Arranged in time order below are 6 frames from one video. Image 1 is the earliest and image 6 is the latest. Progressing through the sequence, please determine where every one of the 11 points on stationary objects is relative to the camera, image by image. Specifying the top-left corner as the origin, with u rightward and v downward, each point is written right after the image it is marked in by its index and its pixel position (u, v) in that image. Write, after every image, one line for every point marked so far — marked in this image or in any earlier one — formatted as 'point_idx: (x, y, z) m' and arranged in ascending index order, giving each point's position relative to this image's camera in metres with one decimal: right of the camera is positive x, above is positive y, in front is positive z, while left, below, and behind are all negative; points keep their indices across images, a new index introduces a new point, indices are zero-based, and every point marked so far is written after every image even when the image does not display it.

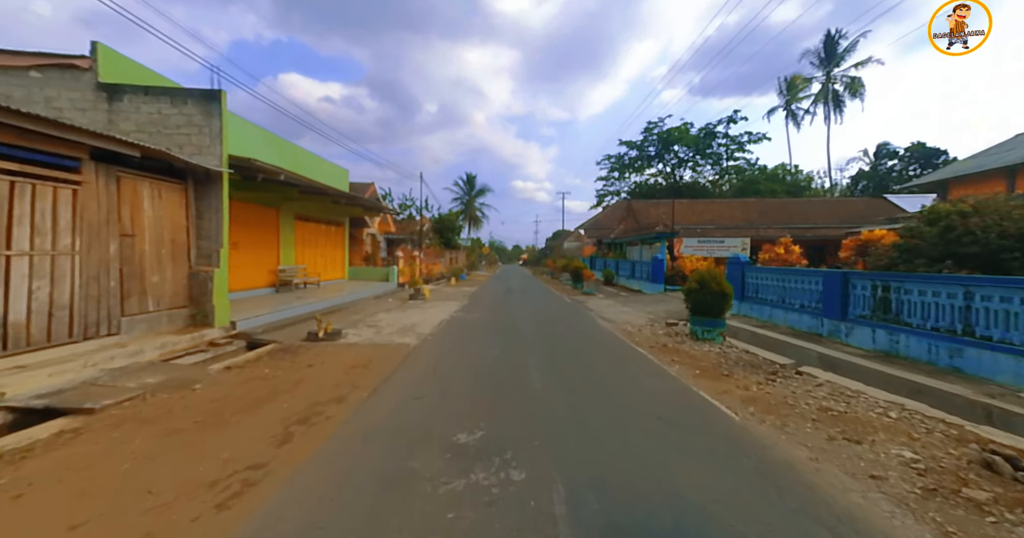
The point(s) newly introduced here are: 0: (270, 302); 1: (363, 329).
0: (-7.0, -1.0, +11.3) m
1: (-3.9, -1.6, +10.1) m
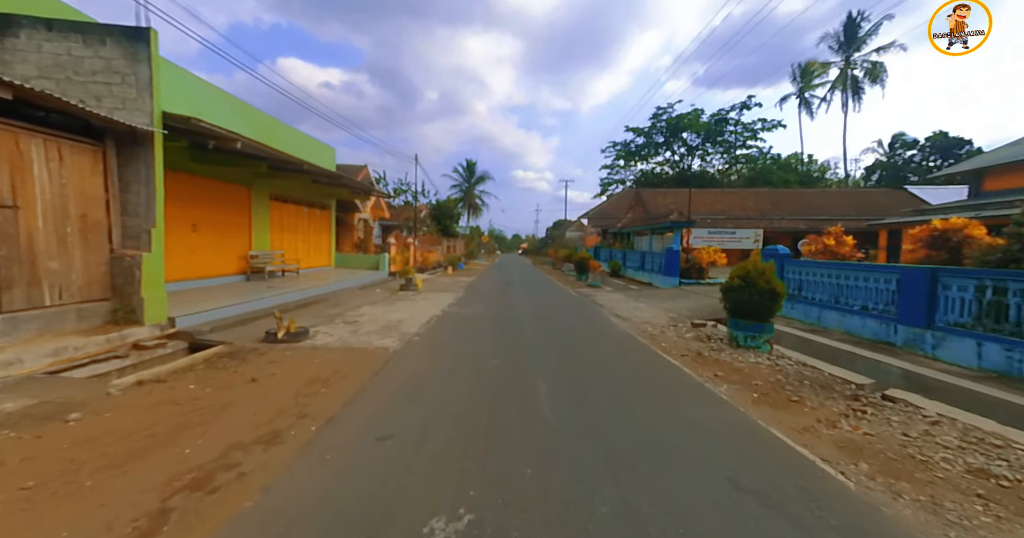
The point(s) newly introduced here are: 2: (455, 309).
0: (-7.0, -0.6, +9.8) m
1: (-3.8, -1.3, +8.6) m
2: (-1.7, -1.3, +12.0) m
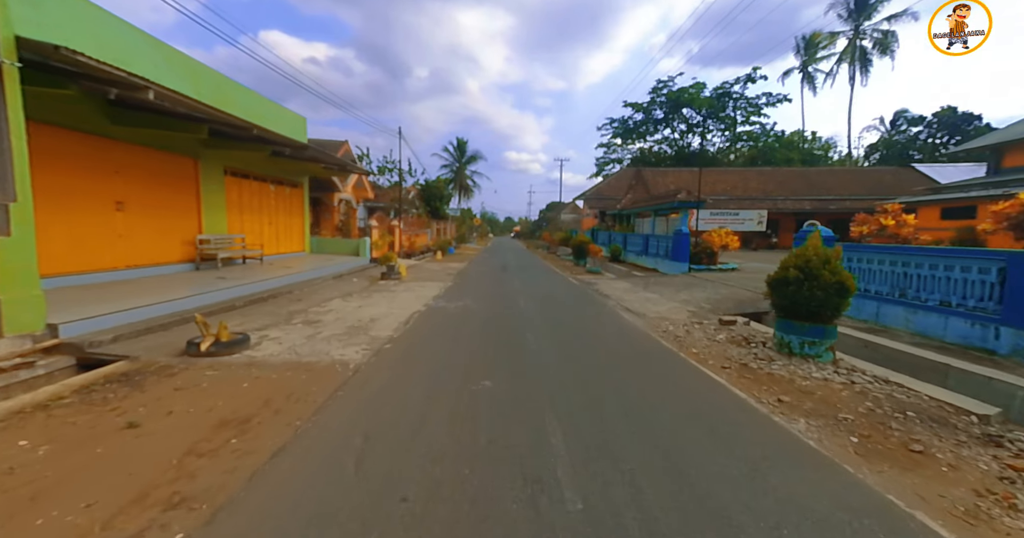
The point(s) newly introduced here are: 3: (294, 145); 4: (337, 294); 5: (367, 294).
0: (-7.1, -0.4, +8.1) m
1: (-3.9, -1.1, +7.0) m
2: (-1.9, -0.9, +10.4) m
3: (-6.3, +3.6, +11.5) m
4: (-5.0, -0.7, +11.2) m
5: (-4.3, -0.7, +11.7) m
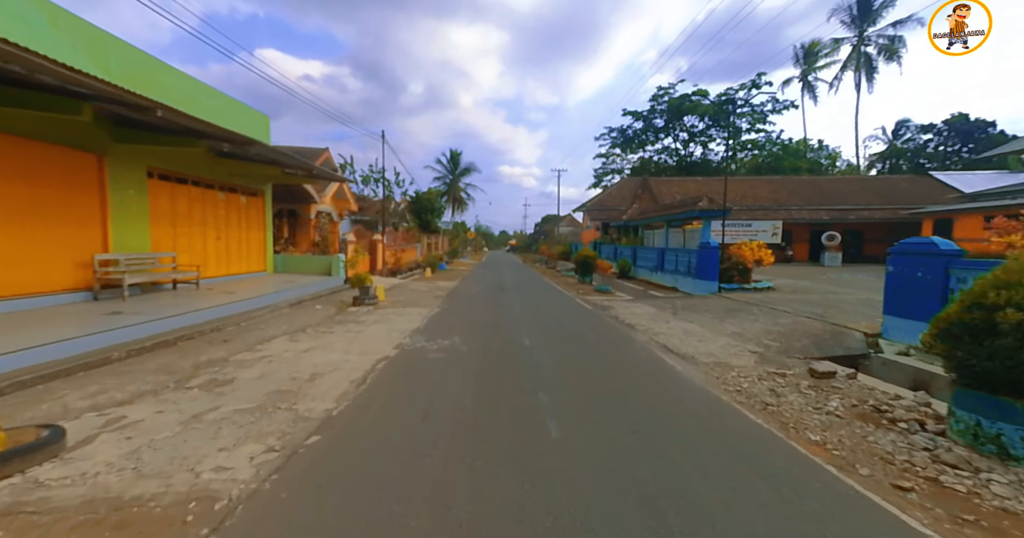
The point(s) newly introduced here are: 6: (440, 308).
0: (-7.0, -0.9, +5.6) m
1: (-3.8, -1.5, +4.5) m
2: (-1.8, -1.5, +7.9) m
3: (-6.4, +3.0, +9.1) m
4: (-5.0, -1.3, +8.7) m
5: (-4.3, -1.3, +9.2) m
6: (-2.3, -1.3, +12.9) m
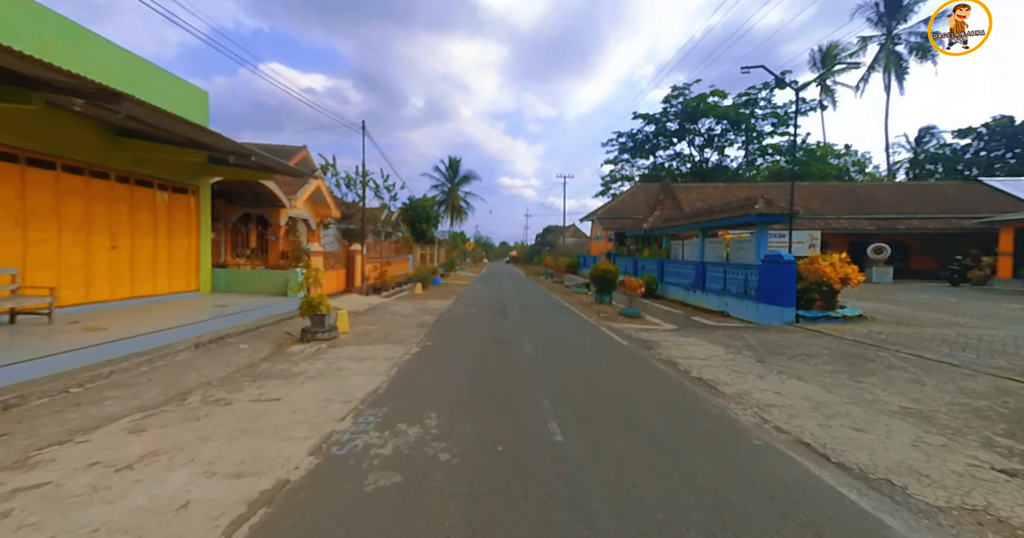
0: (-6.8, -1.2, +2.2) m
1: (-3.7, -1.8, +1.0) m
2: (-1.7, -1.8, +4.5) m
3: (-6.2, +2.6, +5.8) m
4: (-4.8, -1.7, +5.2) m
5: (-4.1, -1.7, +5.7) m
6: (-2.2, -1.8, +9.4) m
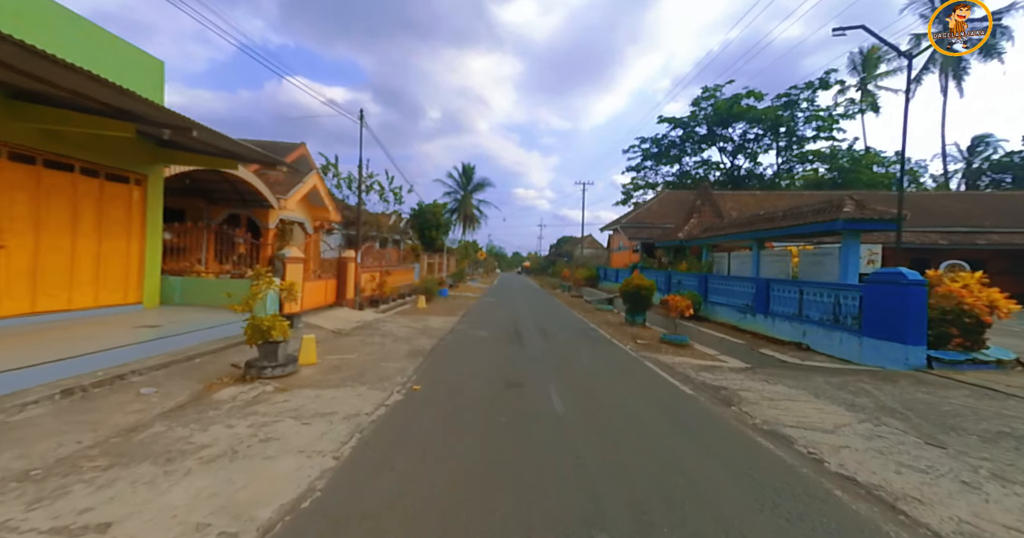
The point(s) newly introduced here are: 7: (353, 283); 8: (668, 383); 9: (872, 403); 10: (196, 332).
0: (-6.7, -1.1, -0.3) m
1: (-3.6, -1.8, -1.5) m
2: (-1.5, -2.0, +1.9) m
3: (-5.9, +2.6, +3.4) m
4: (-4.6, -1.8, +2.7) m
5: (-3.9, -1.8, +3.2) m
6: (-1.8, -2.1, +6.8) m
7: (-6.3, -0.5, +15.5) m
8: (+3.2, -2.3, +8.1) m
9: (+5.5, -2.0, +6.1) m
10: (-6.3, -1.2, +8.1) m
